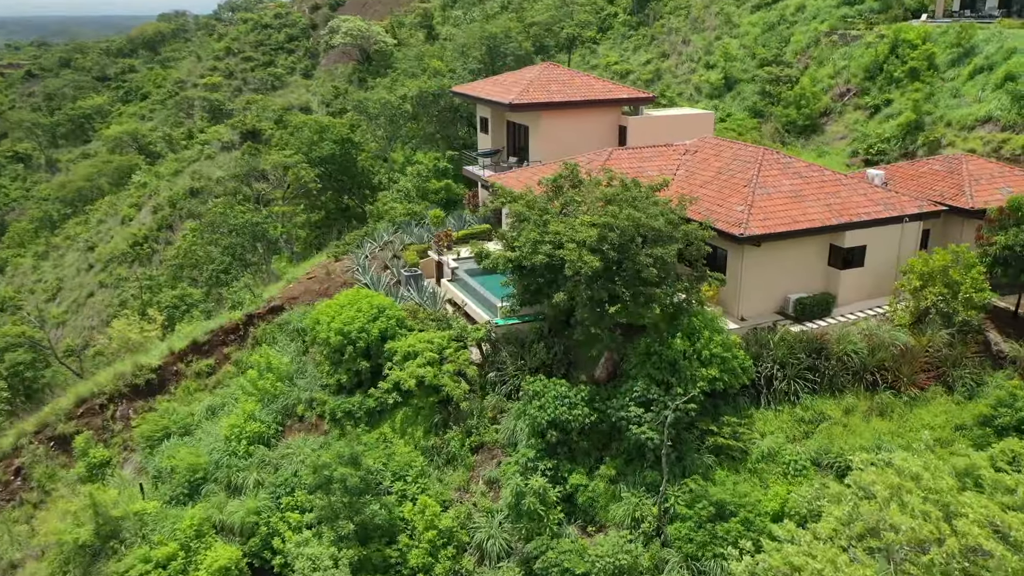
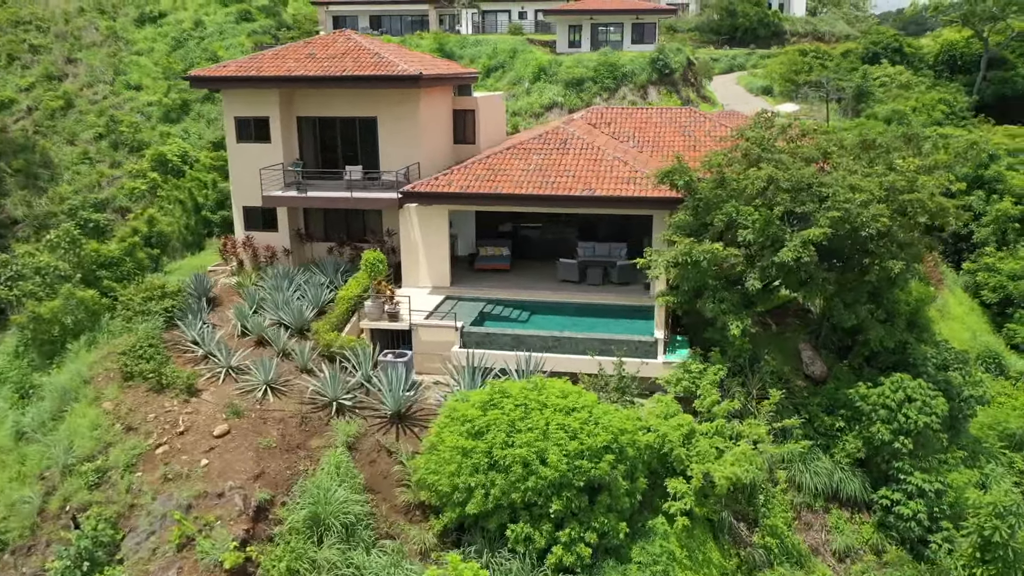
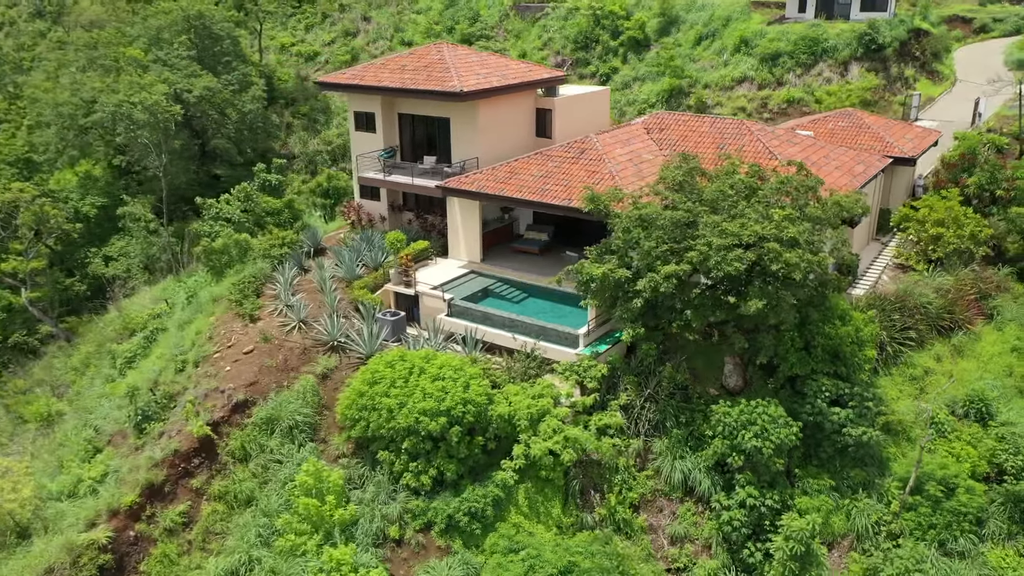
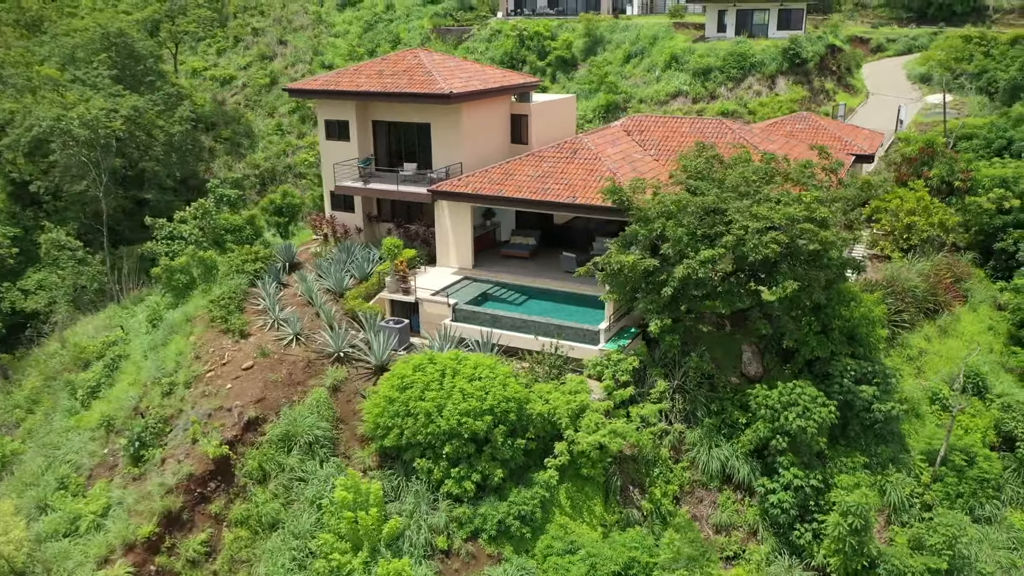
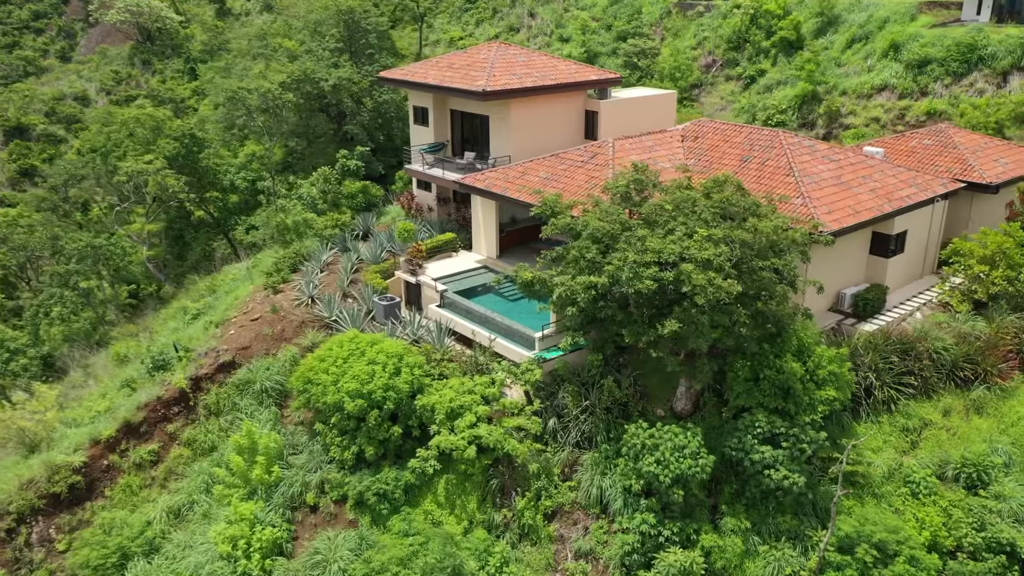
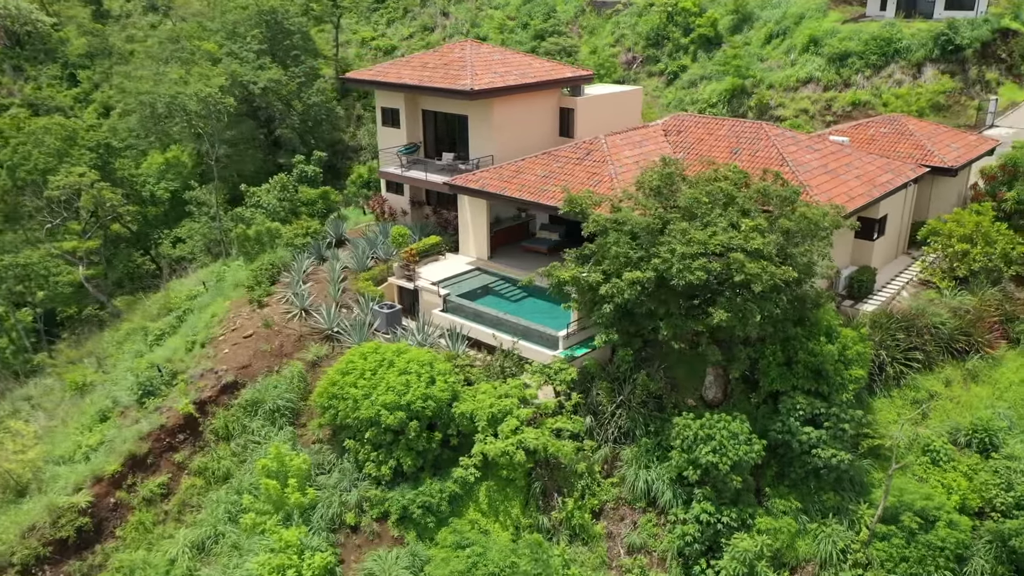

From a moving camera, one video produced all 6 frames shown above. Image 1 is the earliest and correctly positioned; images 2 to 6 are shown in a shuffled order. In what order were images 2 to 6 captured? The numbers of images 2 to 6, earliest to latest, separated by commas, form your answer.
5, 6, 3, 4, 2
